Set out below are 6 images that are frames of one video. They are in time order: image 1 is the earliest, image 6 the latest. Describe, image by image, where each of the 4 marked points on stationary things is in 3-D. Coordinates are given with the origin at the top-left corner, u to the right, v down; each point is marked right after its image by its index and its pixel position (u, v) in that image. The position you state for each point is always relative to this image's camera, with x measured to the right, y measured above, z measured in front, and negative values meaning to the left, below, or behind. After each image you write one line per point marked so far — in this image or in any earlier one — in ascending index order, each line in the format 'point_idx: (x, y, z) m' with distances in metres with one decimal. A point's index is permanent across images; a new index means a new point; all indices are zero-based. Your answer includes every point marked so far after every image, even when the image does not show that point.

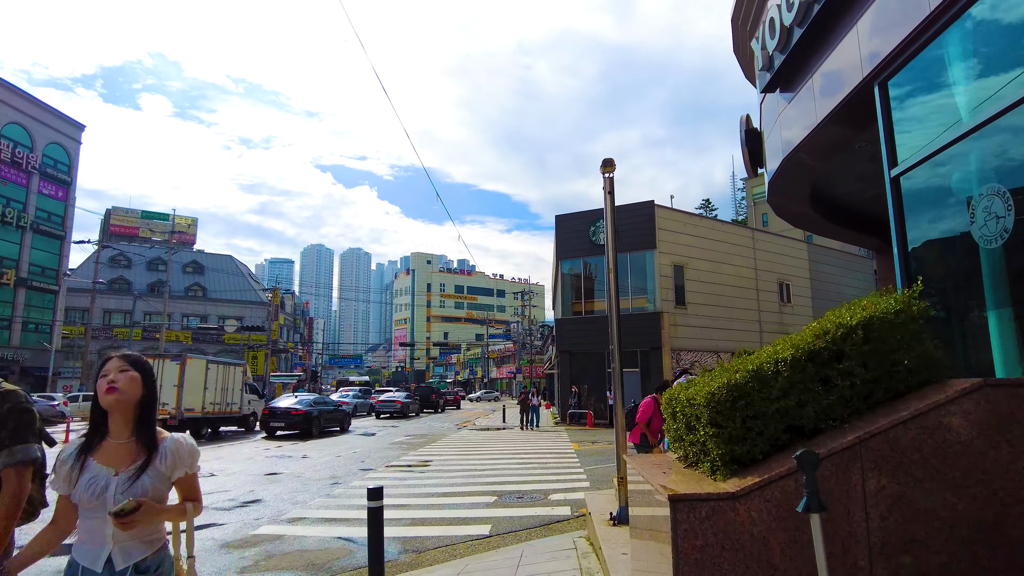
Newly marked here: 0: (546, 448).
0: (+0.8, -3.8, +15.5) m
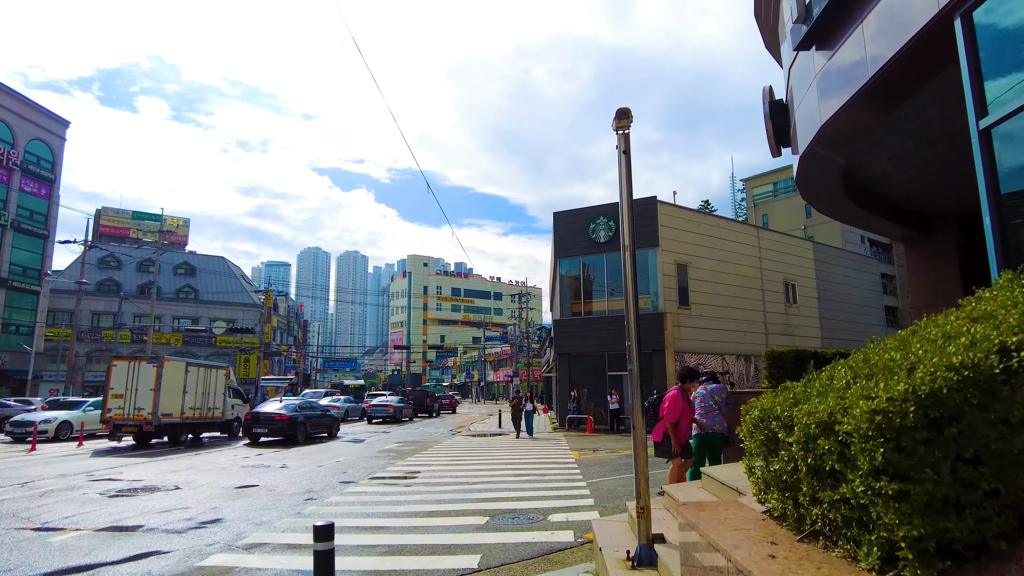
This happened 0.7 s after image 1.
0: (+0.7, -3.7, +14.5) m
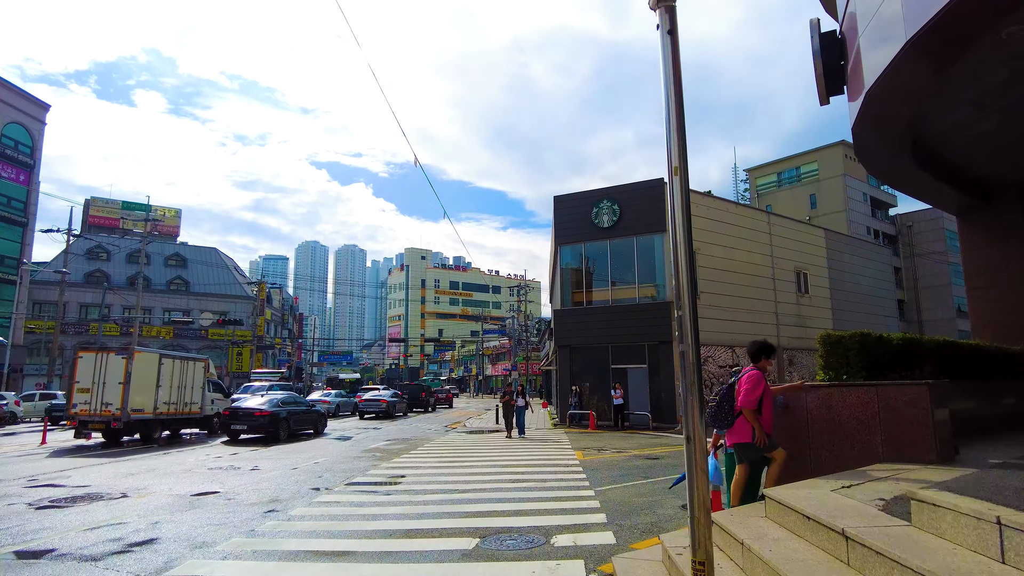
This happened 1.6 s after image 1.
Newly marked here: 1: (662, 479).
0: (+0.6, -3.4, +13.1) m
1: (+2.1, -2.8, +9.5) m
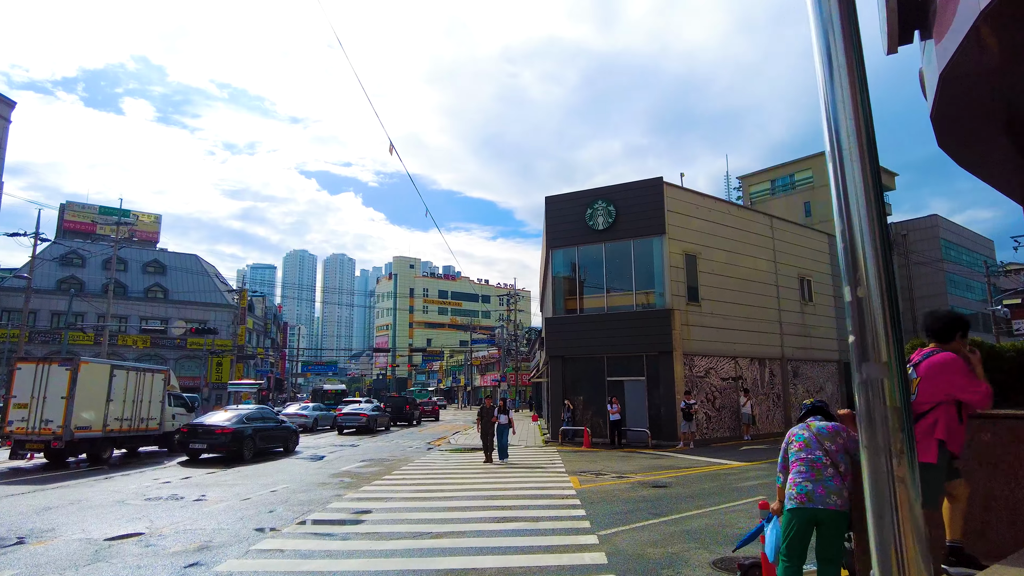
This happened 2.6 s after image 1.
0: (+0.4, -3.5, +11.5) m
1: (+2.0, -2.8, +7.9) m
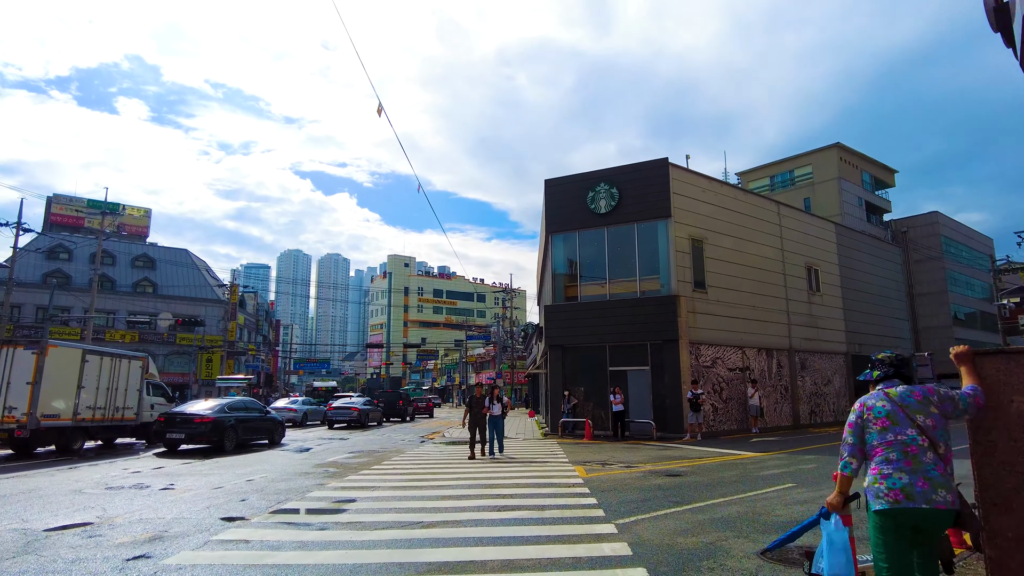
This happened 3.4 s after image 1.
0: (+0.4, -3.0, +10.5) m
1: (+2.0, -2.3, +6.9) m
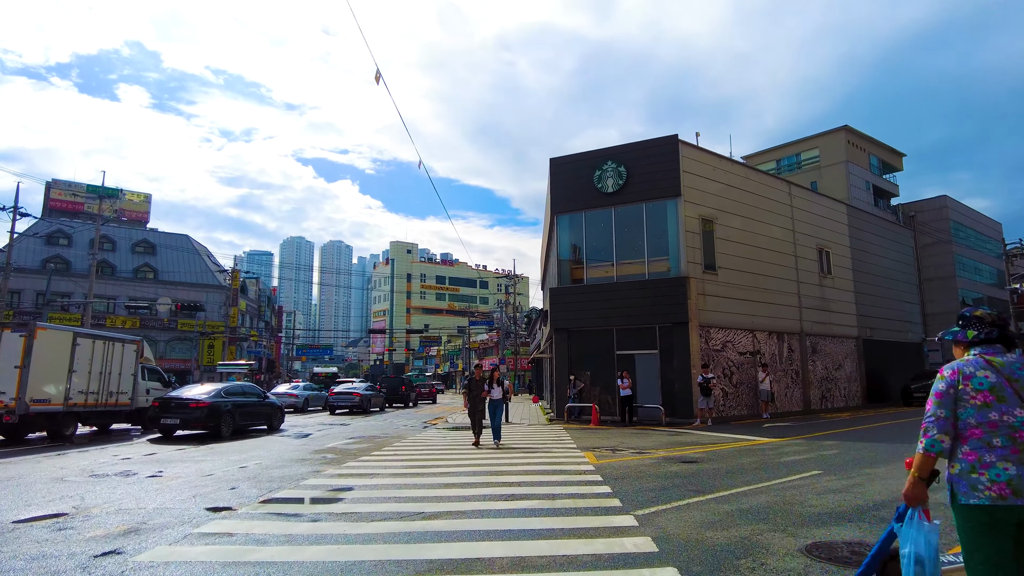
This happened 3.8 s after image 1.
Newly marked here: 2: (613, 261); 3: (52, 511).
0: (+0.5, -2.6, +10.0) m
1: (+2.1, -2.0, +6.4) m
2: (+3.1, +0.9, +20.0) m
3: (-4.5, -2.2, +6.5) m
